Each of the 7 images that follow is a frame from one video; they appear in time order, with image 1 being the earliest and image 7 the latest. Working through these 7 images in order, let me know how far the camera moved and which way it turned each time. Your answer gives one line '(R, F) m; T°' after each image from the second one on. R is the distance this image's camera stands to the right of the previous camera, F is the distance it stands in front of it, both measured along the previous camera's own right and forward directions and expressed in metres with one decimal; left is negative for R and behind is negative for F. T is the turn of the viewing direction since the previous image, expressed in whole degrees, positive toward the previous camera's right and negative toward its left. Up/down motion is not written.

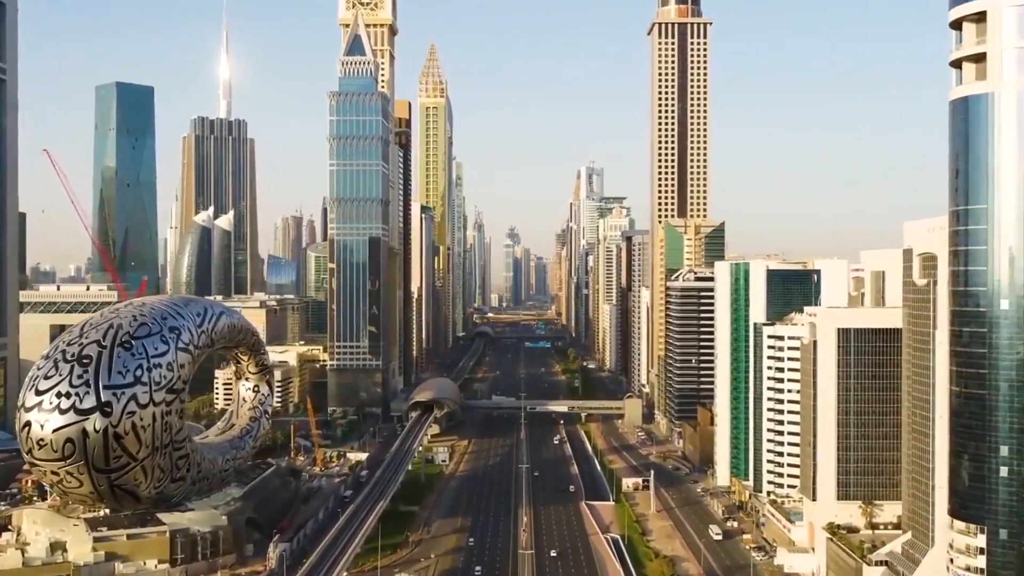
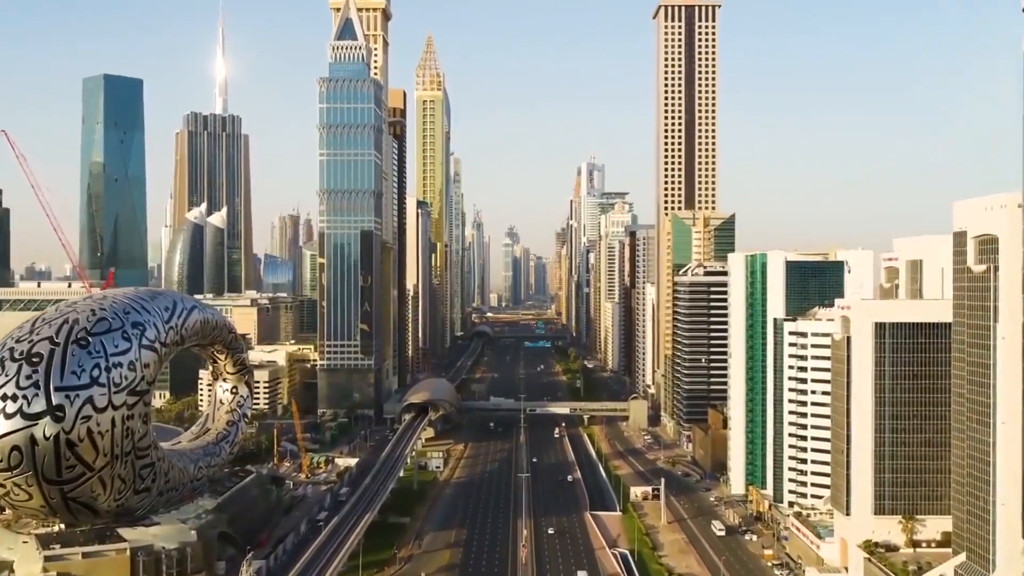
(0.0, +6.4) m; 0°
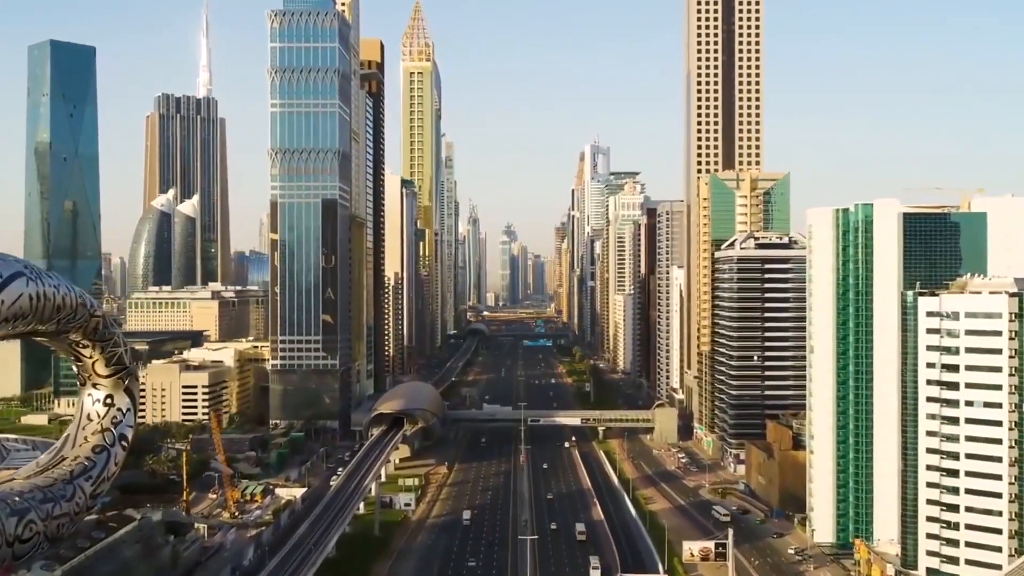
(0.0, +24.3) m; 0°
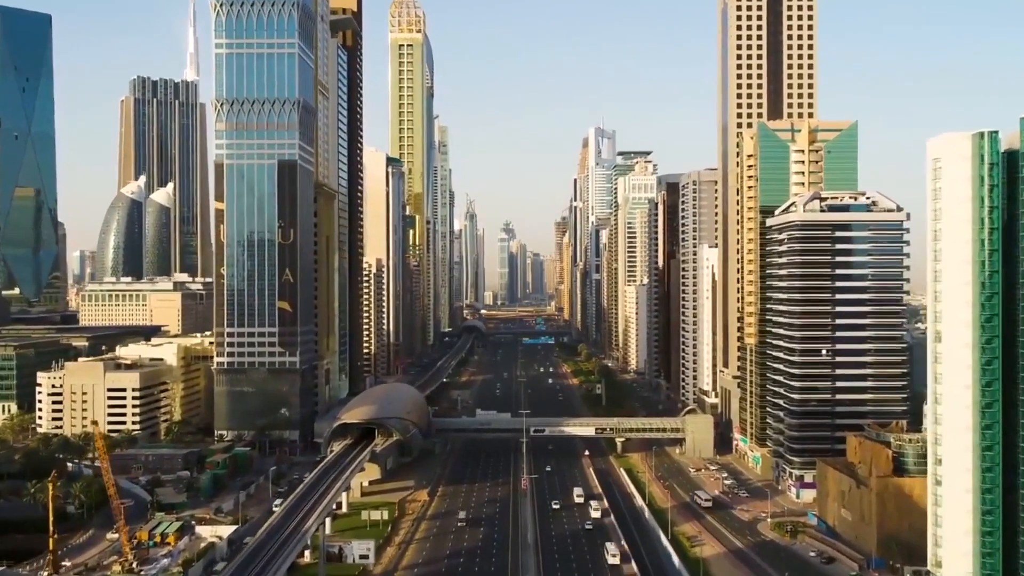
(0.0, +18.8) m; 0°
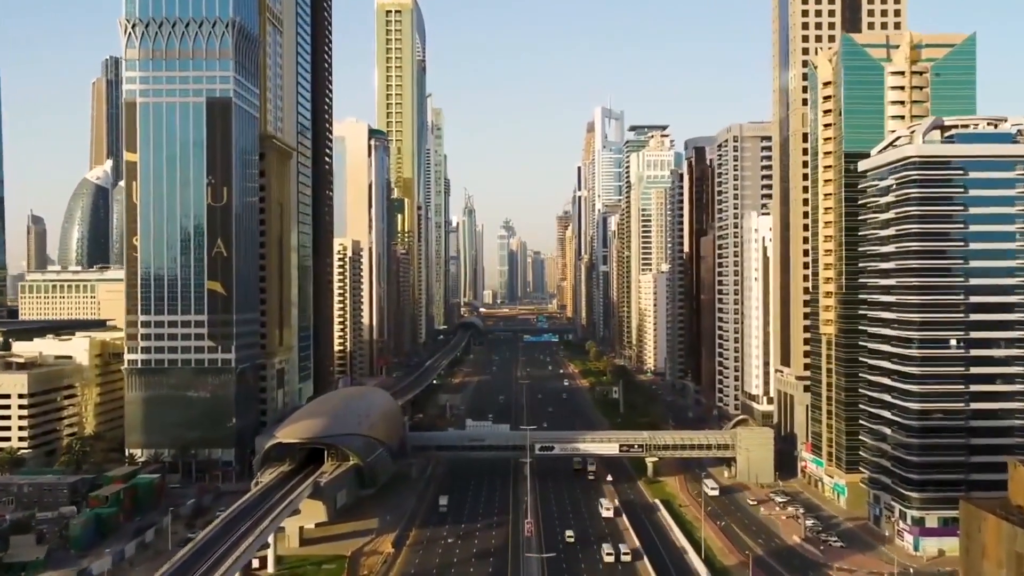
(+0.1, +19.4) m; 0°
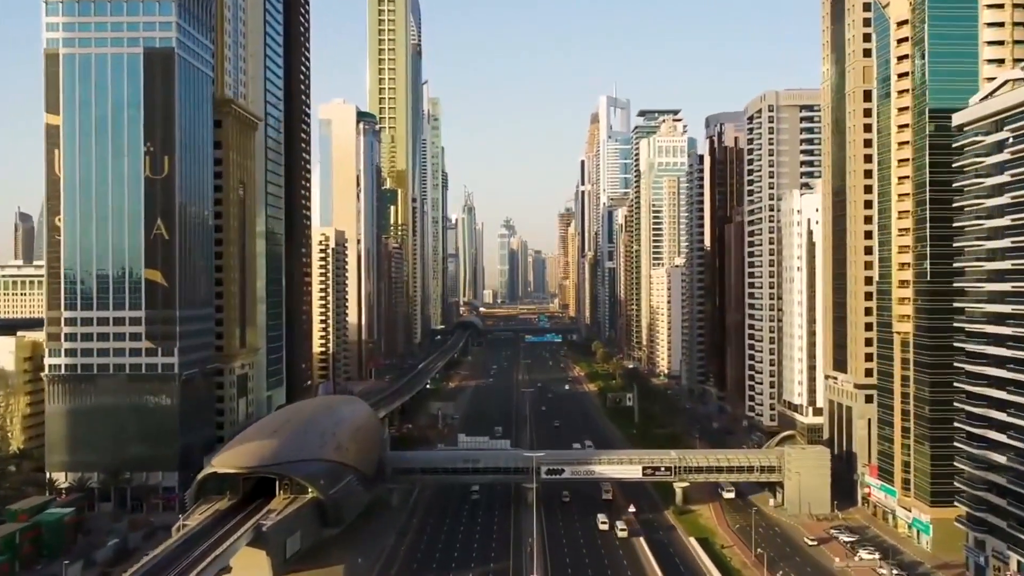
(0.0, +11.2) m; 0°
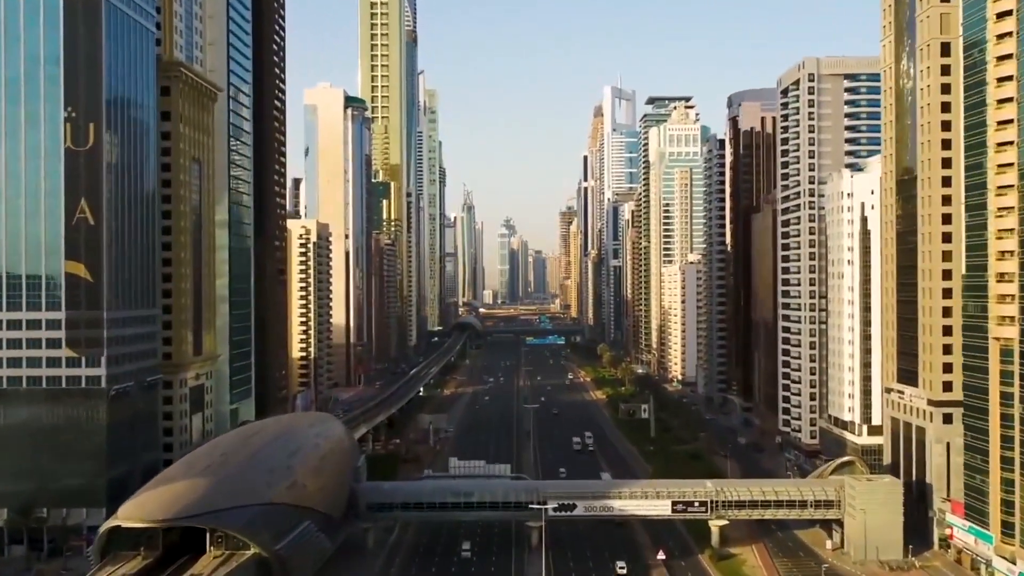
(0.0, +9.6) m; 0°
